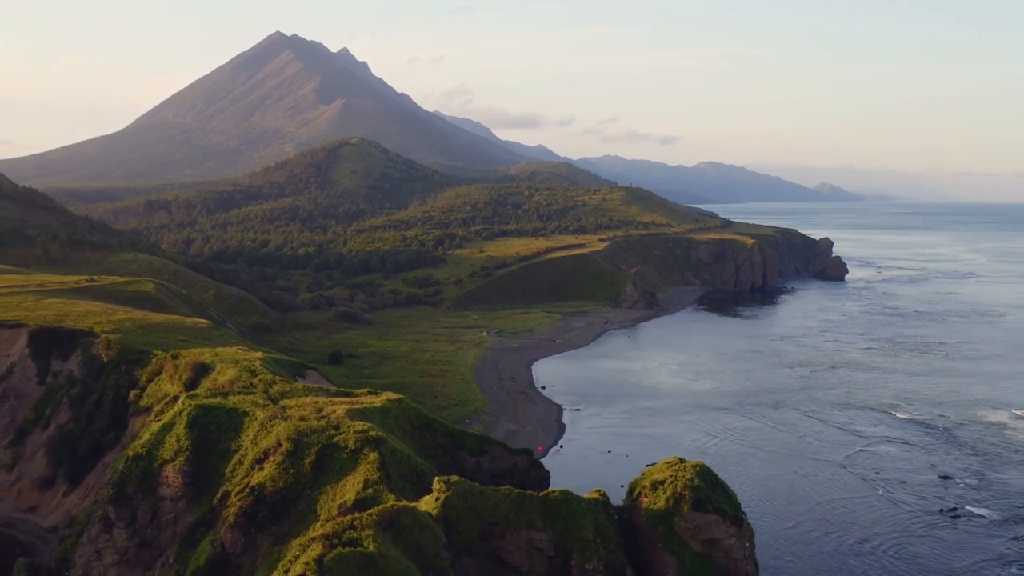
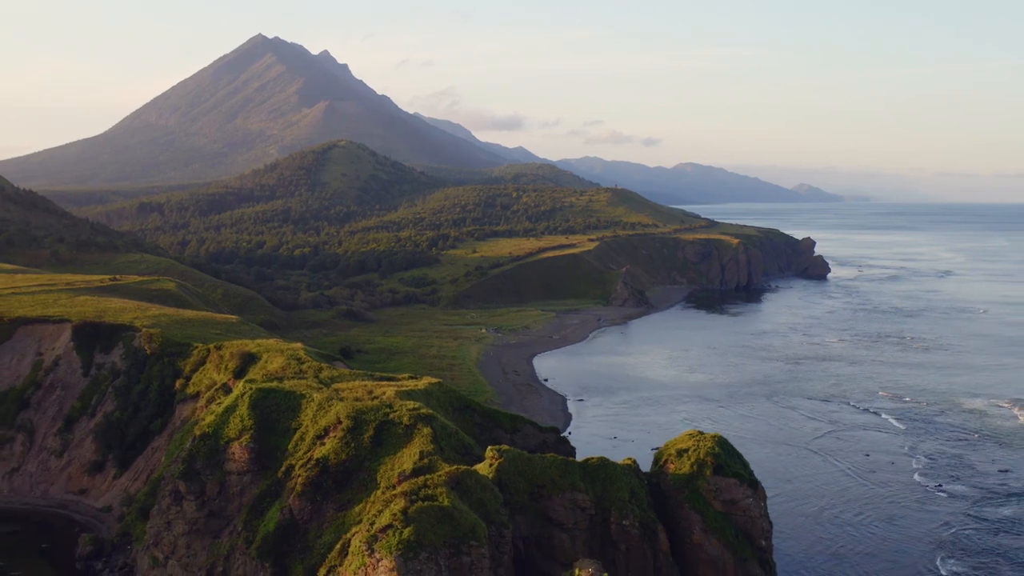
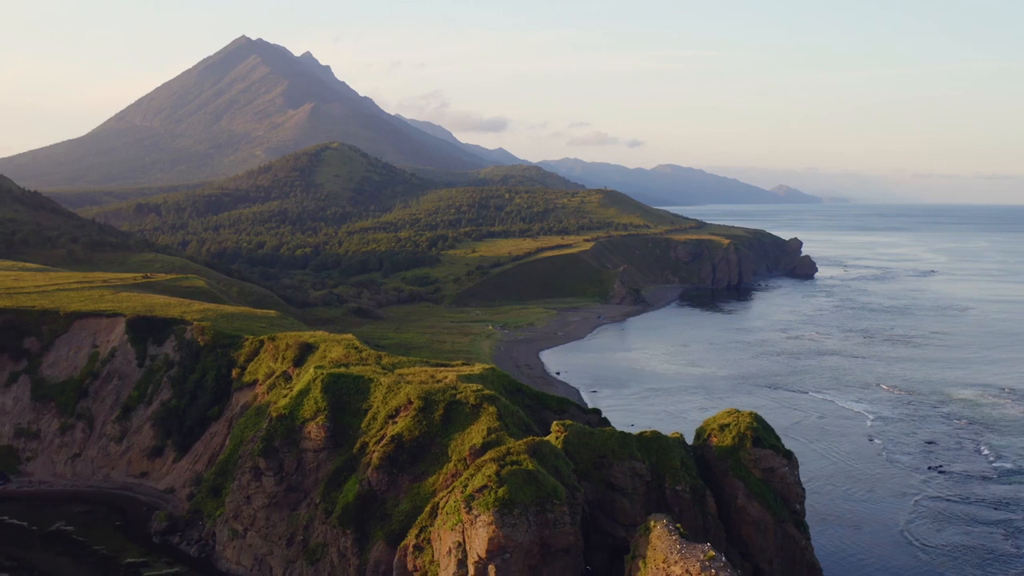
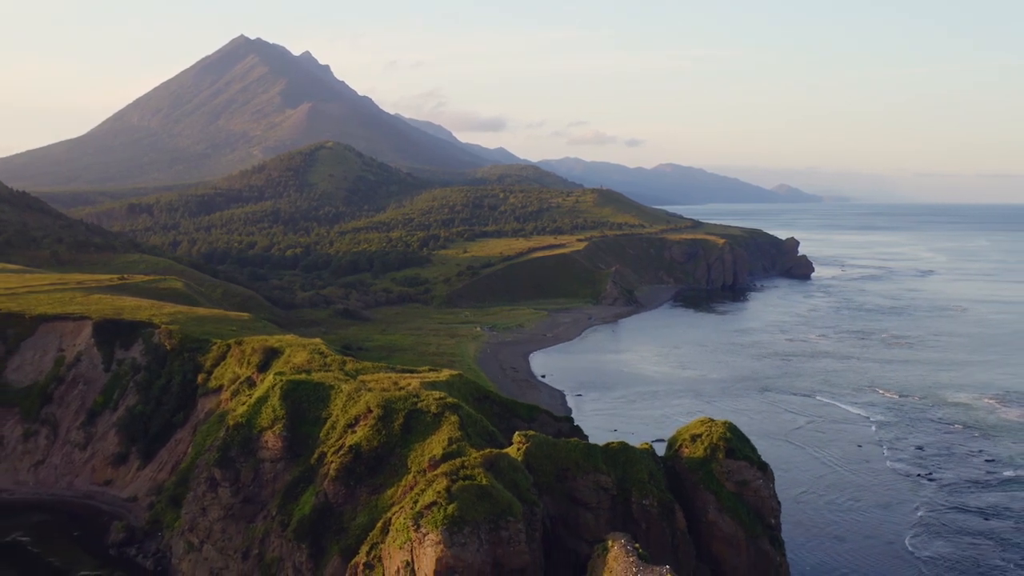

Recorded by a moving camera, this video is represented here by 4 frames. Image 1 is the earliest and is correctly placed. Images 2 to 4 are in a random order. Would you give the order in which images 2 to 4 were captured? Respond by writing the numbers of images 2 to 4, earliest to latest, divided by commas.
2, 4, 3
